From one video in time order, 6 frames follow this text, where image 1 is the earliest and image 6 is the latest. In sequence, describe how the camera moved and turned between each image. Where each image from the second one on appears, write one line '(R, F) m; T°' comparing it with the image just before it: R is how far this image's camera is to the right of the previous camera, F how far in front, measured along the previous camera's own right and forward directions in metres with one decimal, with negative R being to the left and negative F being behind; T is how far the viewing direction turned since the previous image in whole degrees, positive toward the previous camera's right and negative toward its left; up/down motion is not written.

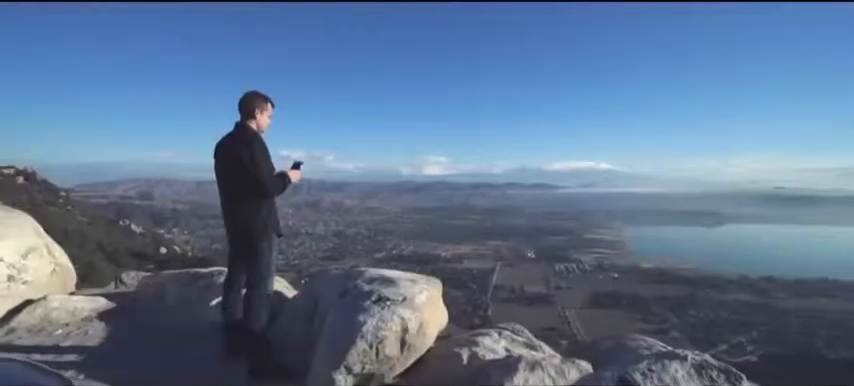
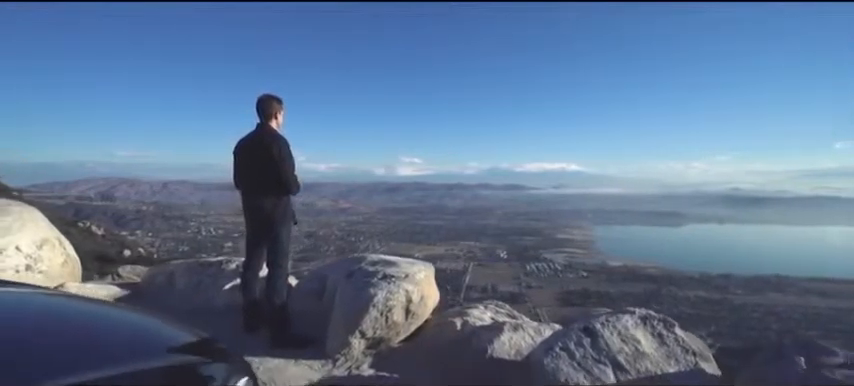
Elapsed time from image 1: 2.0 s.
(-0.2, -0.8) m; +2°
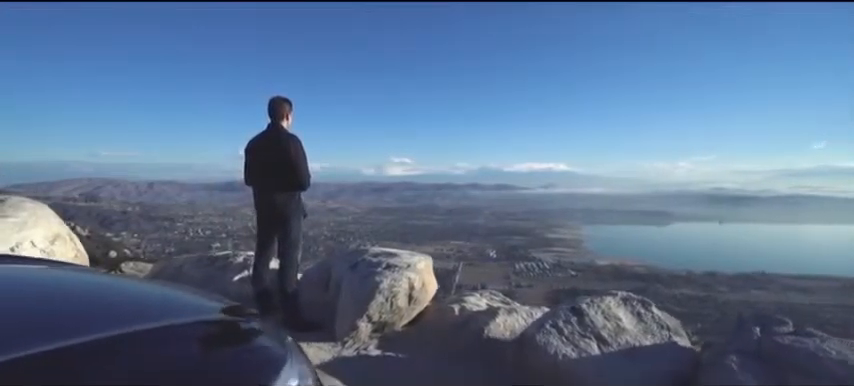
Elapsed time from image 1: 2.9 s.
(-0.1, -0.4) m; +1°
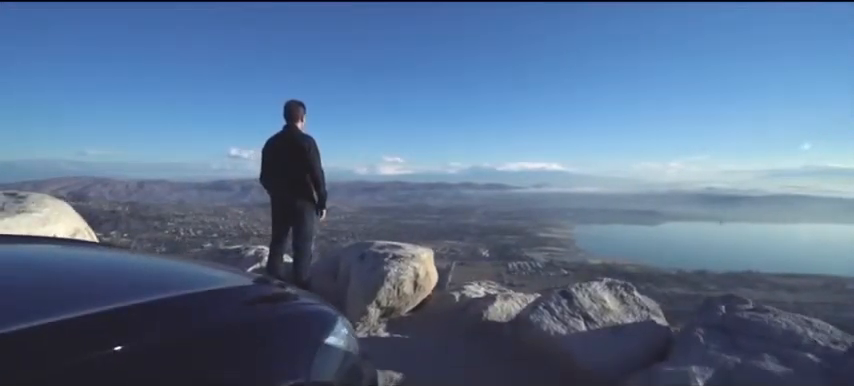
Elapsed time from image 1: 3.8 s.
(-0.1, -0.5) m; +1°
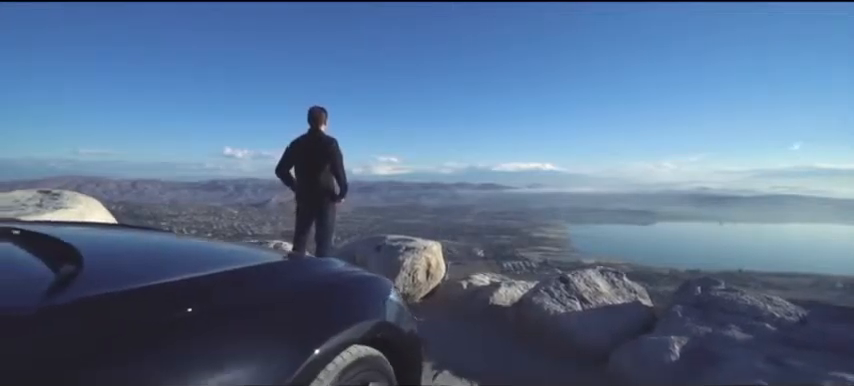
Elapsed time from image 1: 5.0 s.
(-0.2, -0.6) m; 0°
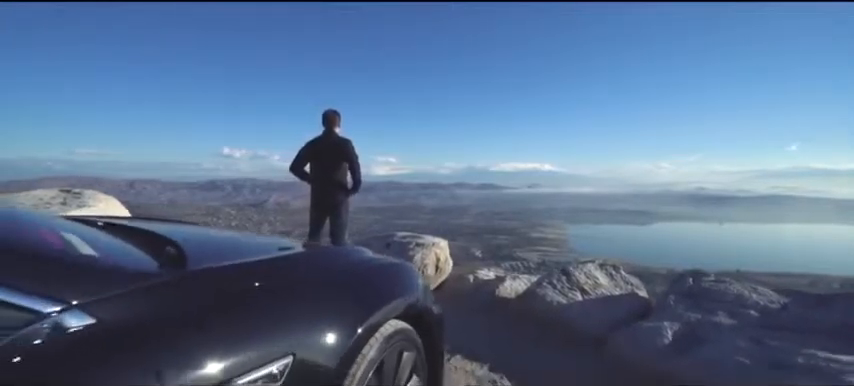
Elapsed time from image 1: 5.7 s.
(-0.1, -0.4) m; 0°
